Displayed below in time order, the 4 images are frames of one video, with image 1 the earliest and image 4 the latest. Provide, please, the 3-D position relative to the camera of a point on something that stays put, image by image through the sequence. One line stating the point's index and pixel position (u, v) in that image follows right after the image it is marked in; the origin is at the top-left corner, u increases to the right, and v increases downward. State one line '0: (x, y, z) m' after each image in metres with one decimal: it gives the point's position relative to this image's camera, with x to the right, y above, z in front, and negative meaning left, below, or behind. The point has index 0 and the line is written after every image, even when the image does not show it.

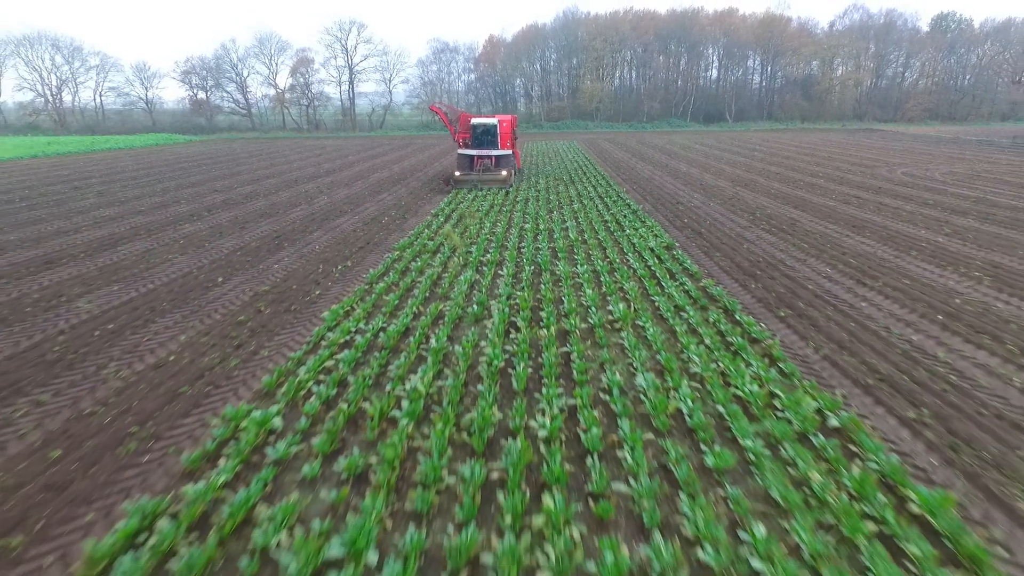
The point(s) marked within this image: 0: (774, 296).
0: (+3.4, -0.1, +8.0) m
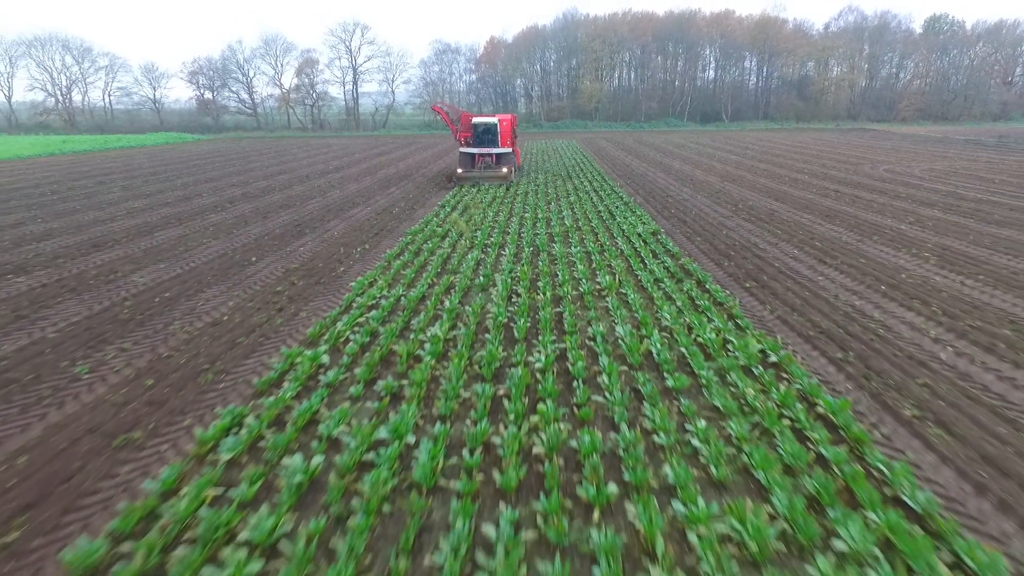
0: (+3.4, +0.2, +9.1) m
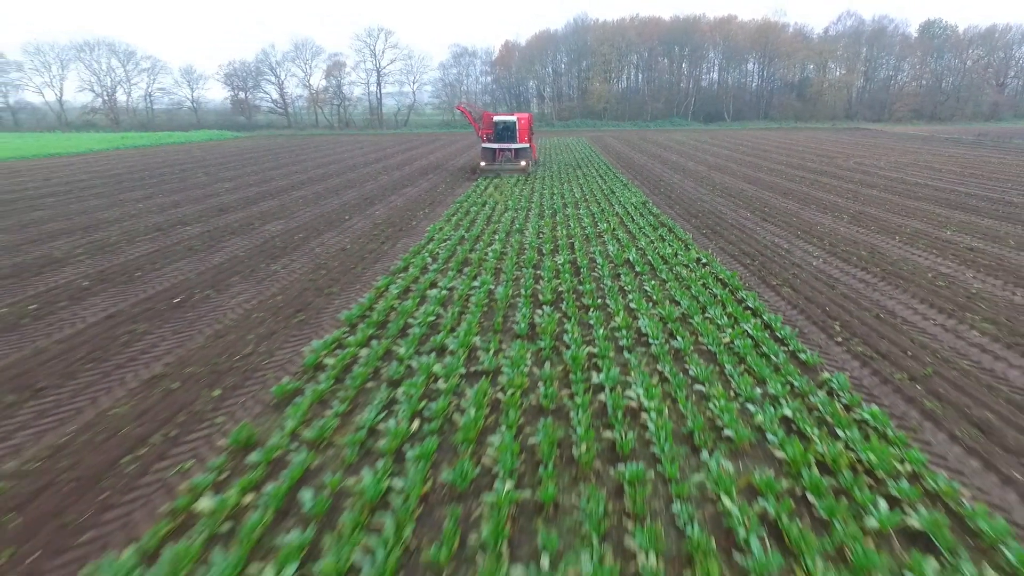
0: (+3.9, +1.3, +12.6) m
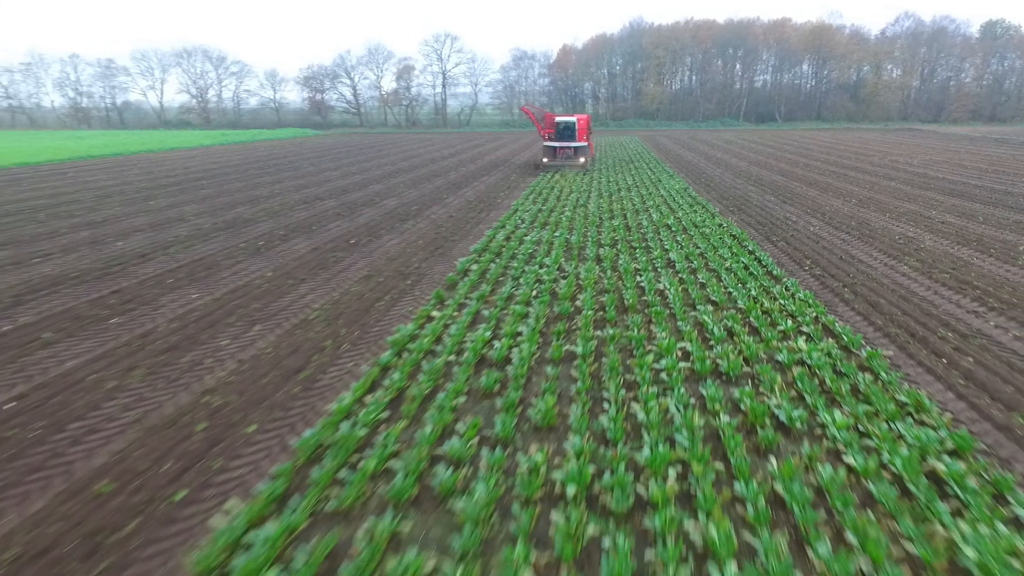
0: (+5.6, +2.1, +15.7) m
